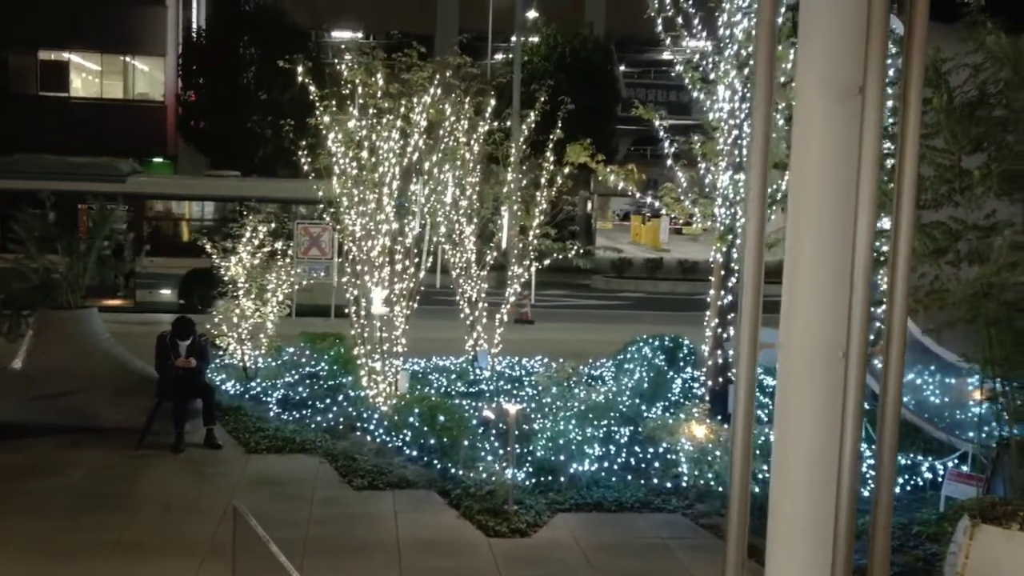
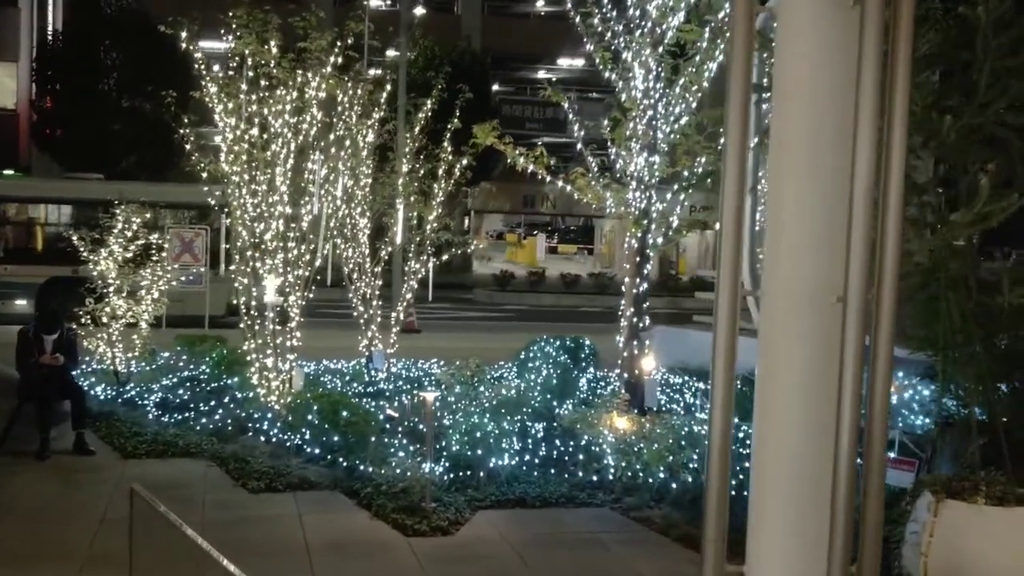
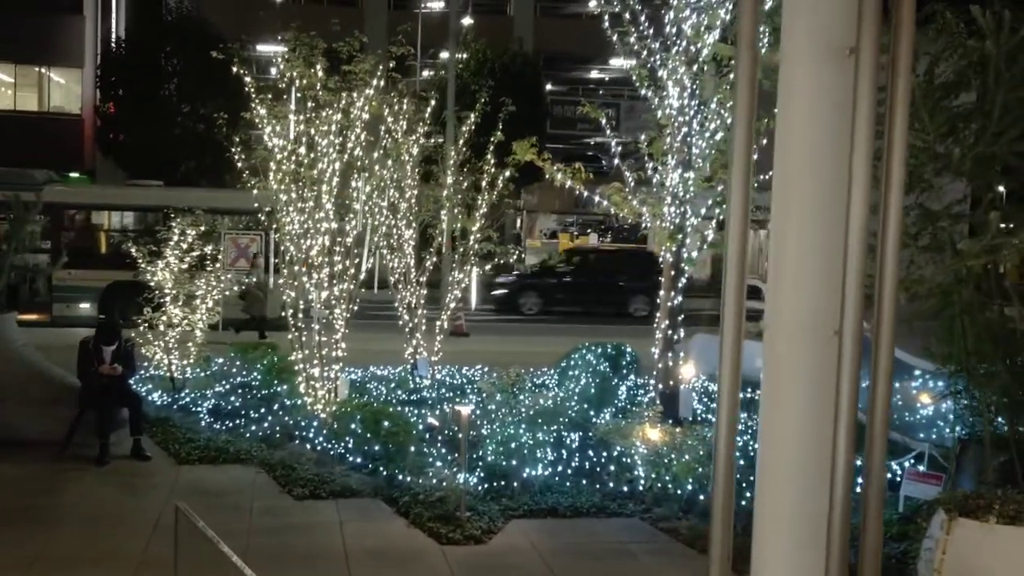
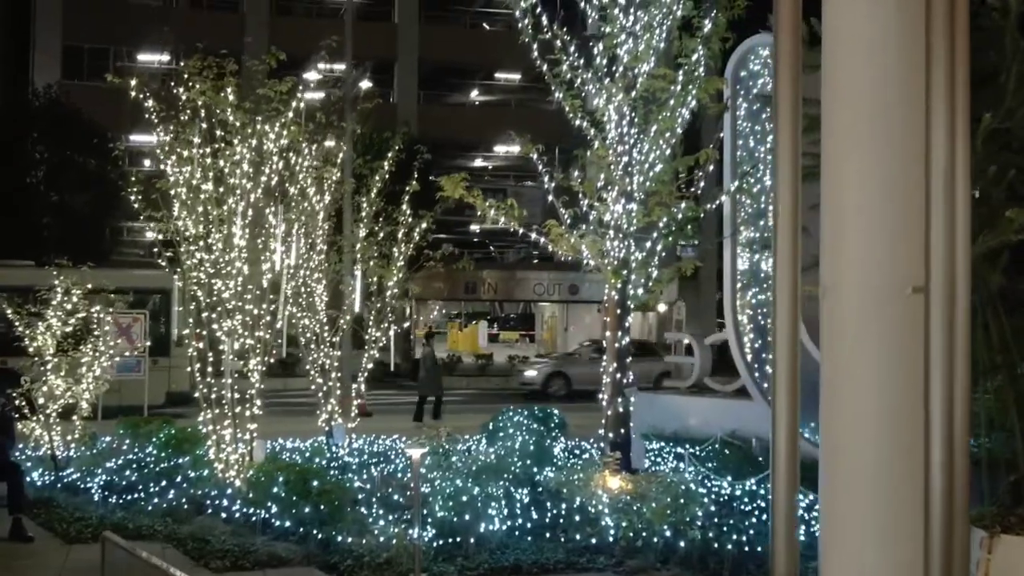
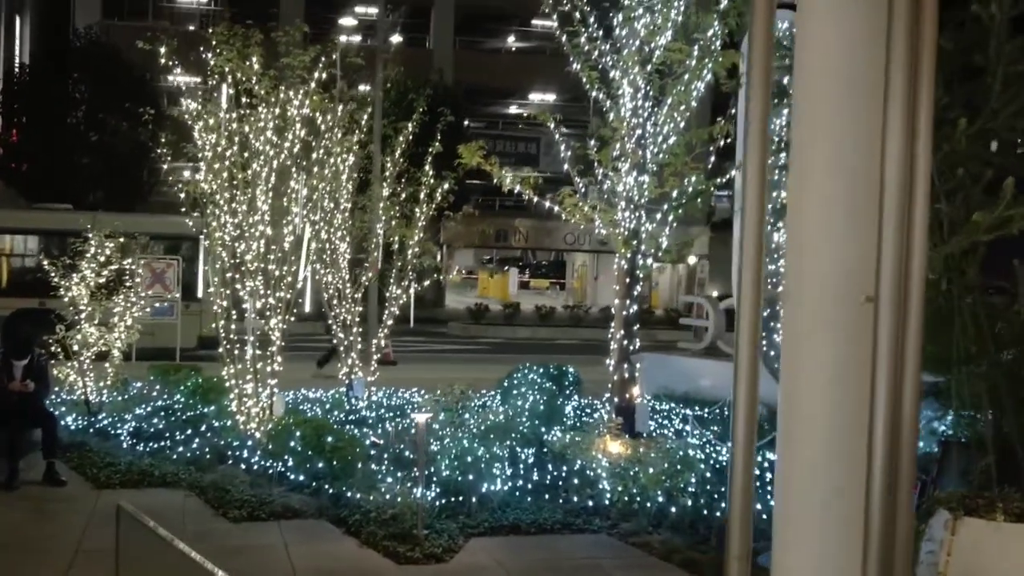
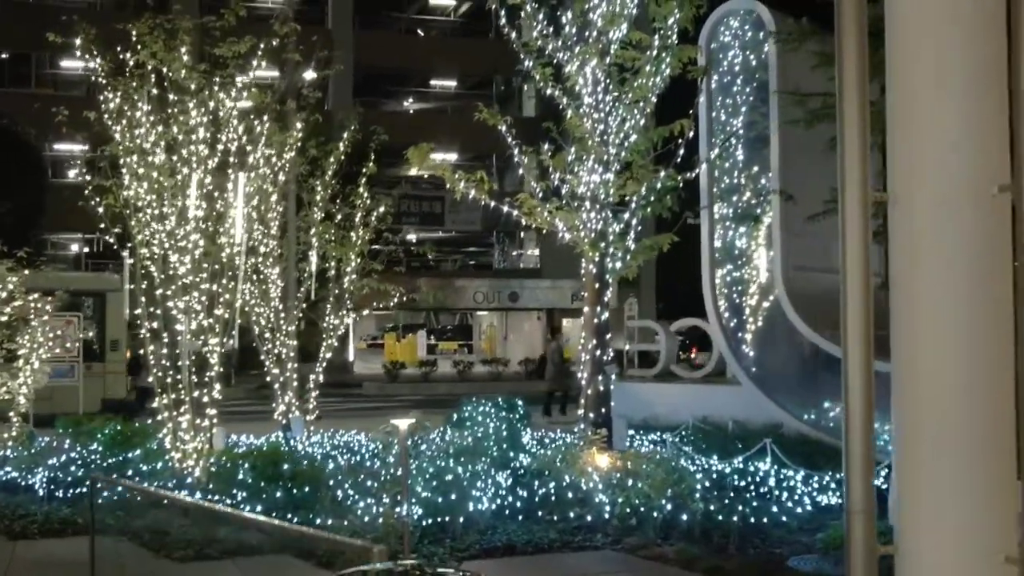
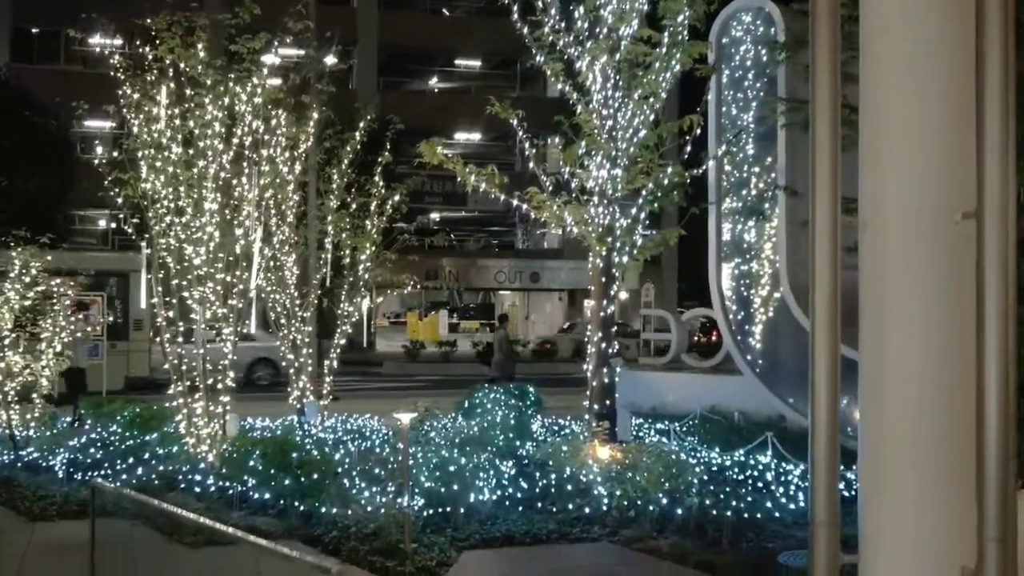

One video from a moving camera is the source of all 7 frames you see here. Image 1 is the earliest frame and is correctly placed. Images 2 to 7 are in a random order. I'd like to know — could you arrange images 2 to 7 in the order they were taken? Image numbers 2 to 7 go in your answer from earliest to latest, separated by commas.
3, 2, 5, 4, 7, 6
